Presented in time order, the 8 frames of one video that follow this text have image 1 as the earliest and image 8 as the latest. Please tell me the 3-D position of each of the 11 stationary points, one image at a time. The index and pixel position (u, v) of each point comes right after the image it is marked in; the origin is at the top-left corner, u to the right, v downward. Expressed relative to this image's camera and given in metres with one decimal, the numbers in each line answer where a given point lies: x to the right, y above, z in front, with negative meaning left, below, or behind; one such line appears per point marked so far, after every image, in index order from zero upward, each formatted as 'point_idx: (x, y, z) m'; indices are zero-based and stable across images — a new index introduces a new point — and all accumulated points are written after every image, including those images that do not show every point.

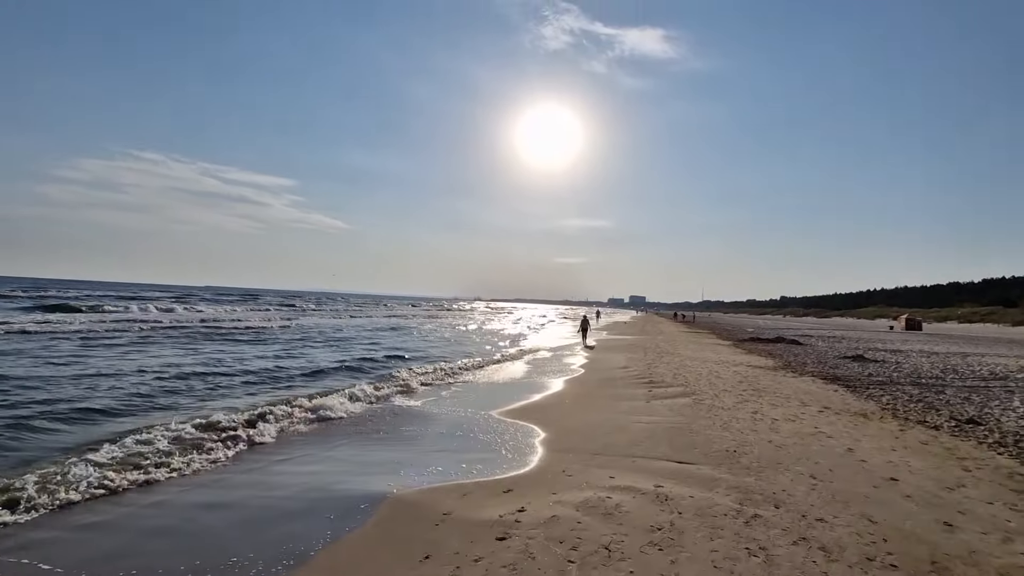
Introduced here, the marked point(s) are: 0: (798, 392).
0: (+8.1, -2.9, +14.3) m
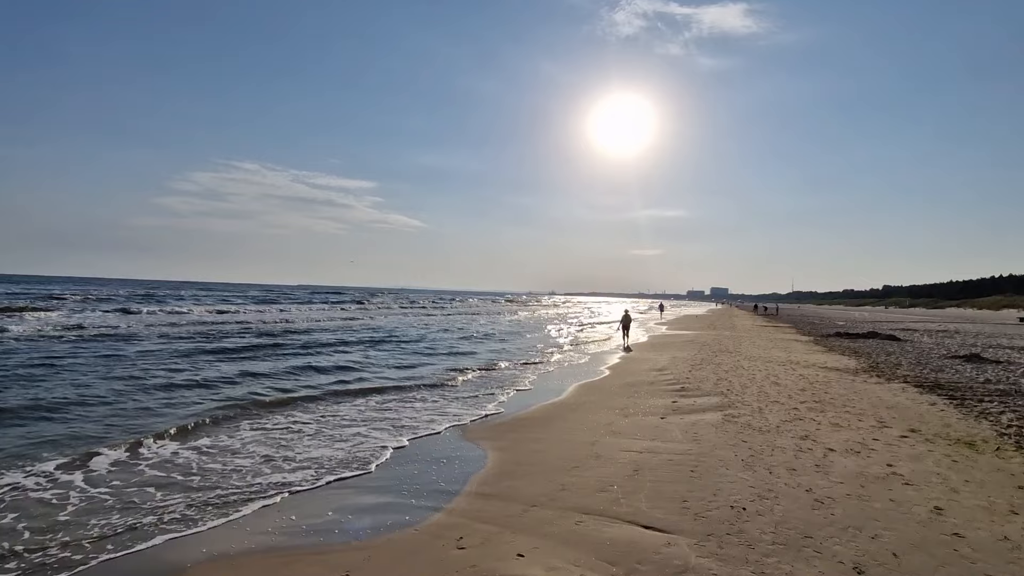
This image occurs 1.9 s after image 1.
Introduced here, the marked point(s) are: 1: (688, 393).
0: (+7.9, -2.6, +11.0) m
1: (+4.0, -2.4, +11.8) m
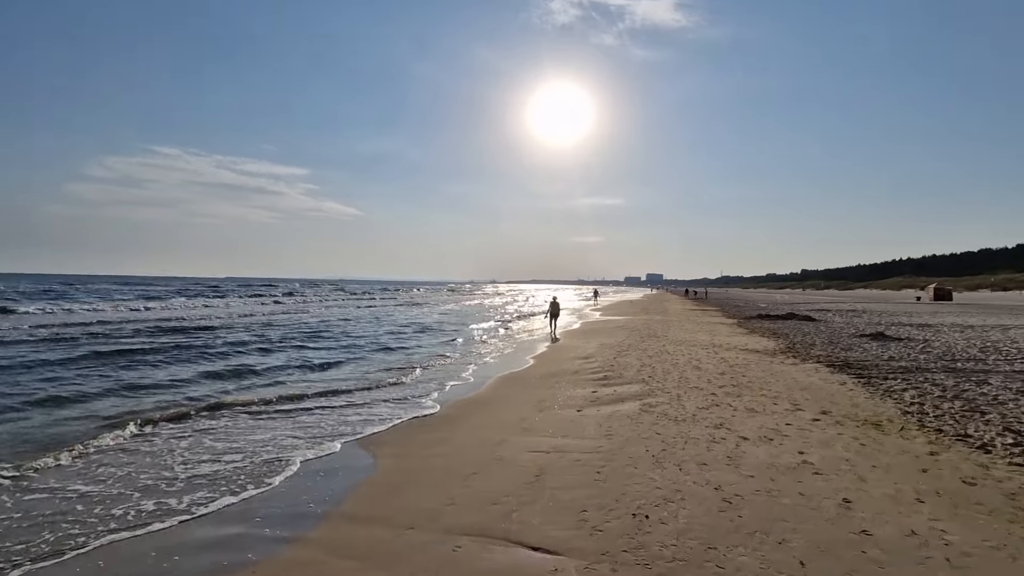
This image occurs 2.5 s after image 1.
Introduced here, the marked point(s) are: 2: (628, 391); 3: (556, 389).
0: (+6.1, -2.2, +11.0) m
1: (+2.1, -2.1, +11.3) m
2: (+2.3, -2.1, +10.3) m
3: (+0.9, -2.2, +10.8) m
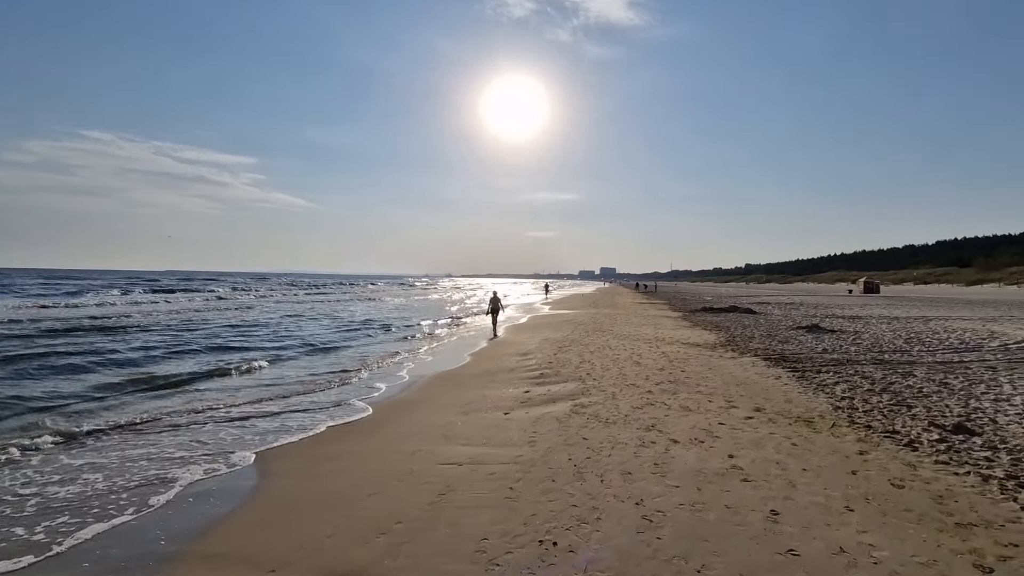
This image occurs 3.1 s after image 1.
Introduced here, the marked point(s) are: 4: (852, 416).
0: (+4.7, -2.0, +10.8) m
1: (+0.7, -2.0, +10.8) m
2: (+1.0, -2.0, +9.8) m
3: (-0.5, -2.1, +10.2) m
4: (+5.4, -2.0, +8.0) m
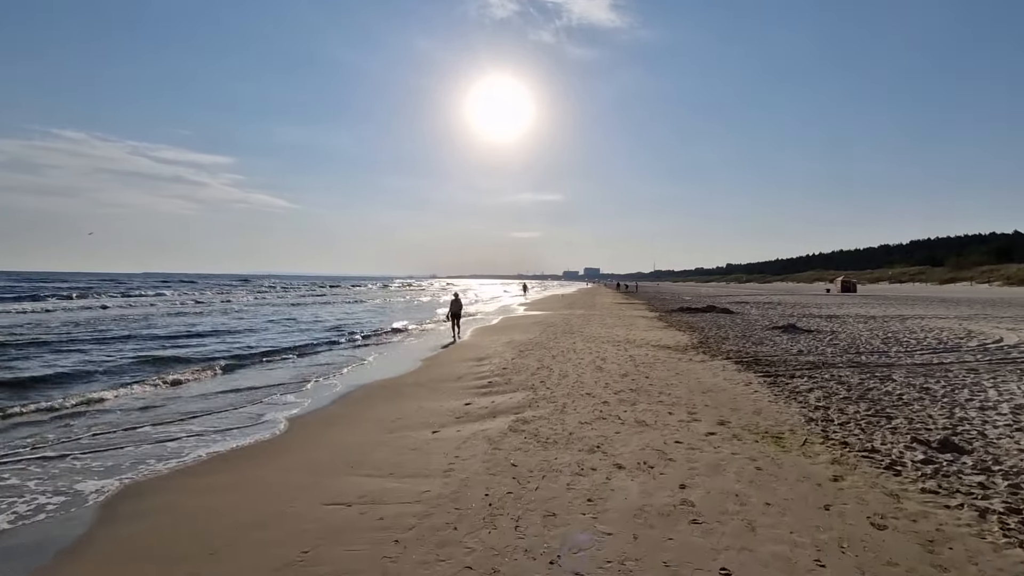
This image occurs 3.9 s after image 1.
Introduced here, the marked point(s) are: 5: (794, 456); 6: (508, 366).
0: (+3.6, -2.0, +9.9) m
1: (-0.4, -2.0, +9.7) m
2: (-0.1, -2.0, +8.7) m
3: (-1.6, -2.0, +9.1) m
4: (+4.4, -2.0, +7.1) m
5: (+3.4, -2.0, +6.1) m
6: (-0.1, -1.9, +12.3) m
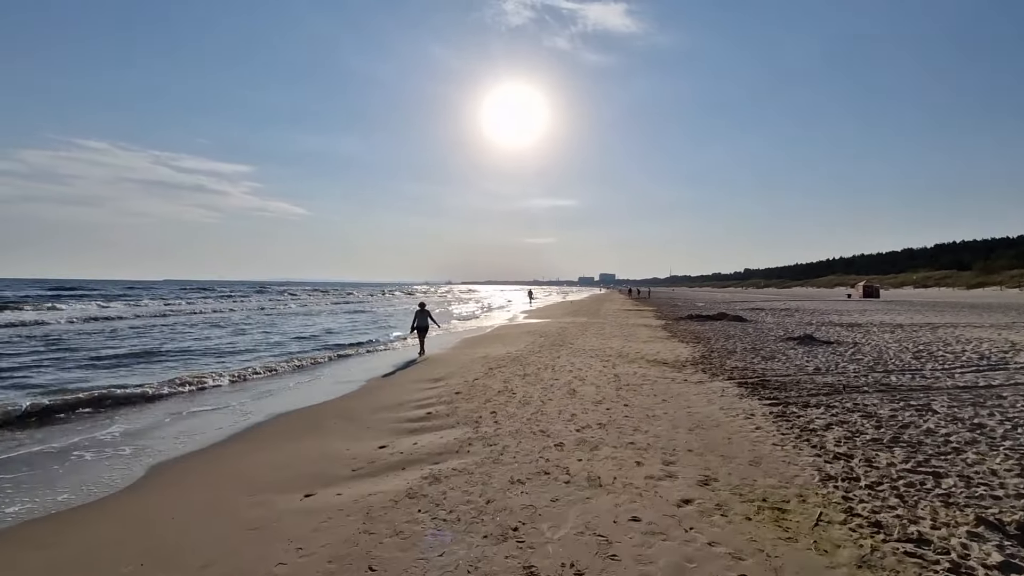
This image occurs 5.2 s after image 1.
0: (+2.6, -2.1, +7.9) m
1: (-1.3, -2.1, +7.8) m
2: (-1.1, -2.1, +6.8) m
3: (-2.5, -2.2, +7.2) m
4: (+3.4, -2.1, +5.1) m
5: (+2.3, -2.1, +4.1) m
6: (-1.0, -2.1, +10.4) m
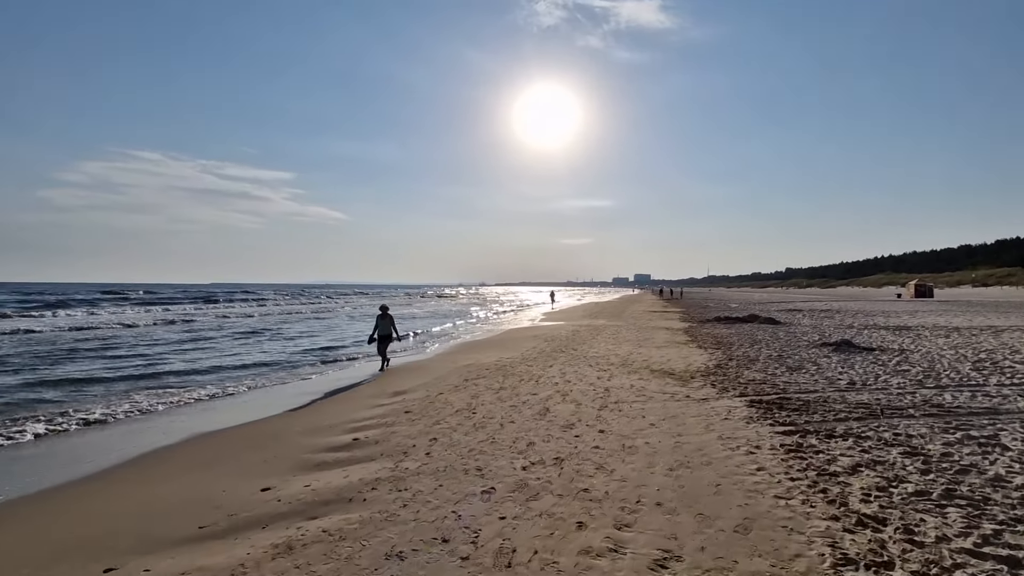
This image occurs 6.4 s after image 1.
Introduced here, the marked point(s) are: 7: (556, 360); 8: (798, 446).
0: (+1.8, -2.1, +6.2) m
1: (-2.1, -2.1, +6.4) m
2: (-1.9, -2.1, +5.4) m
3: (-3.4, -2.2, +5.9) m
4: (+2.4, -2.1, +3.3) m
5: (+1.3, -2.1, +2.4) m
6: (-1.6, -2.1, +8.9) m
7: (+1.4, -2.1, +14.8) m
8: (+3.8, -2.1, +6.8) m
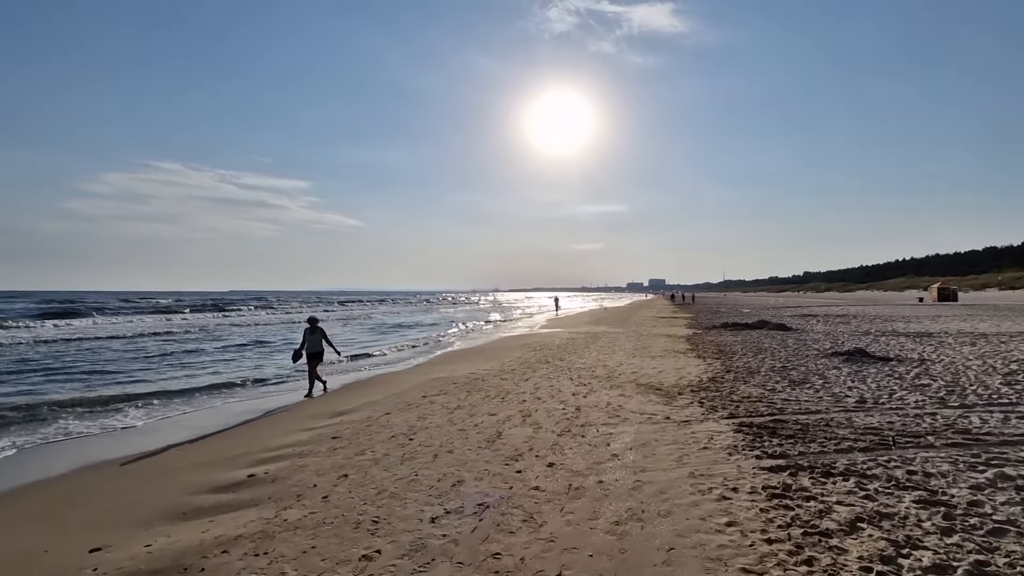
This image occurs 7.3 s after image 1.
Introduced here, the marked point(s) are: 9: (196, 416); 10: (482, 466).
0: (+1.0, -2.2, +4.9) m
1: (-3.0, -2.2, +5.3) m
2: (-2.8, -2.2, +4.2) m
3: (-4.3, -2.3, +4.8) m
4: (+1.4, -2.1, +2.1) m
5: (+0.3, -2.1, +1.2) m
6: (-2.4, -2.2, +7.7) m
7: (+0.8, -2.2, +13.6) m
8: (+3.0, -2.1, +5.5) m
9: (-6.3, -2.6, +10.5) m
10: (-0.3, -2.2, +6.2) m
